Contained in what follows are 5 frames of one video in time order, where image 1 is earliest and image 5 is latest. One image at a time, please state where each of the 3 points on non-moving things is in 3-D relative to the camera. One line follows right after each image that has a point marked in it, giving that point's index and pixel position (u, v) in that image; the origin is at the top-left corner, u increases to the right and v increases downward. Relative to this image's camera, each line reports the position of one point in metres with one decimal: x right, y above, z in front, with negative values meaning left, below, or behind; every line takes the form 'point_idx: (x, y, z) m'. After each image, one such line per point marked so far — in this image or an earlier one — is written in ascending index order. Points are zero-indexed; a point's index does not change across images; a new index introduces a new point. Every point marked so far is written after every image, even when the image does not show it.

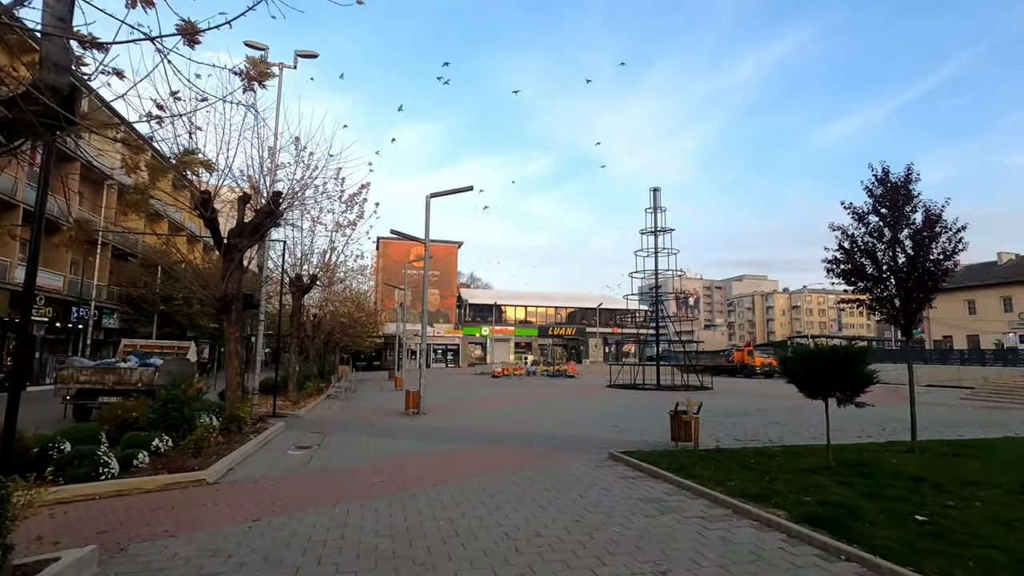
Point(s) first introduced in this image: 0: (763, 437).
0: (+6.3, -3.7, +13.4) m
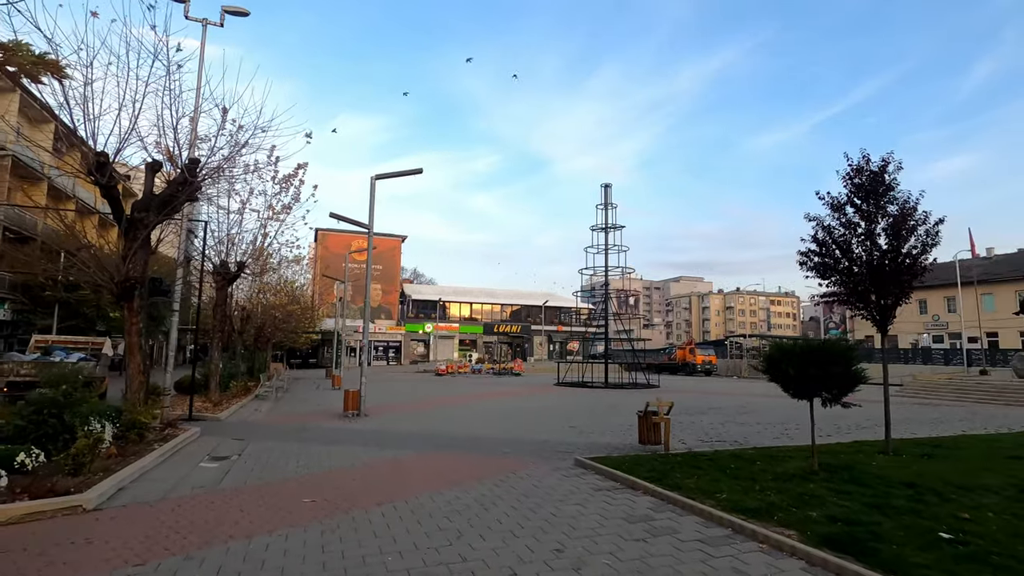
0: (+5.2, -3.6, +12.9) m
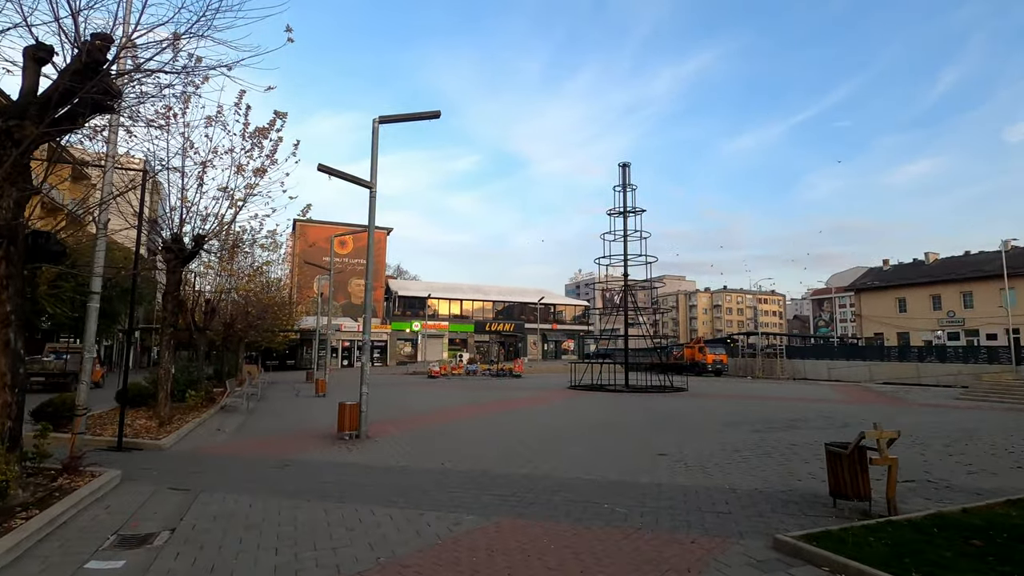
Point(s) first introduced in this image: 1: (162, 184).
0: (+6.5, -3.1, +9.0) m
1: (-9.3, +2.8, +14.3) m
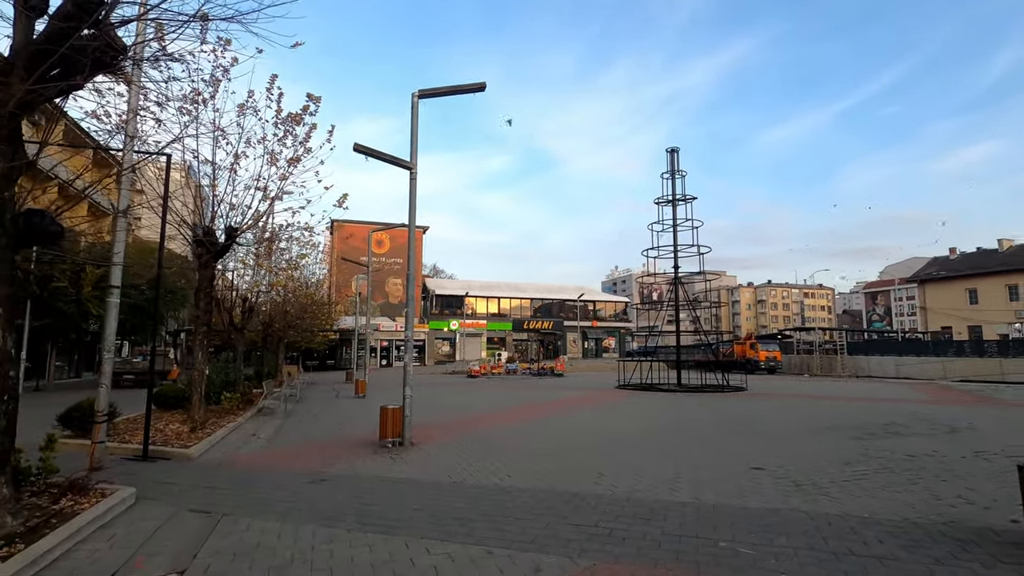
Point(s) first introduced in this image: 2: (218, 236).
0: (+7.5, -2.7, +7.1) m
1: (-8.0, +2.9, +13.5) m
2: (-8.0, +1.4, +14.5) m
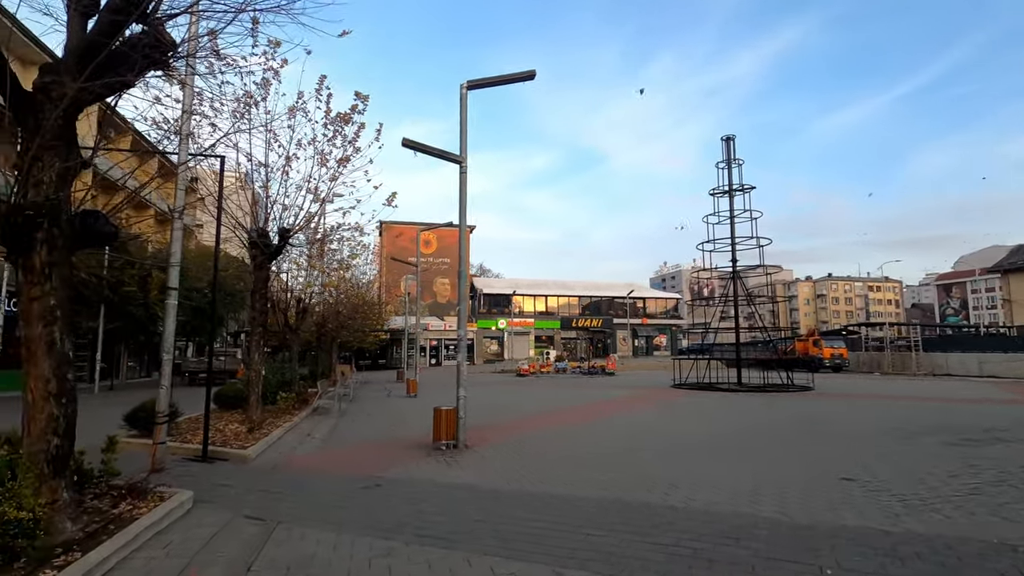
0: (+8.3, -2.5, +6.0) m
1: (-6.7, +2.8, +13.6) m
2: (-6.6, +1.4, +14.6) m
